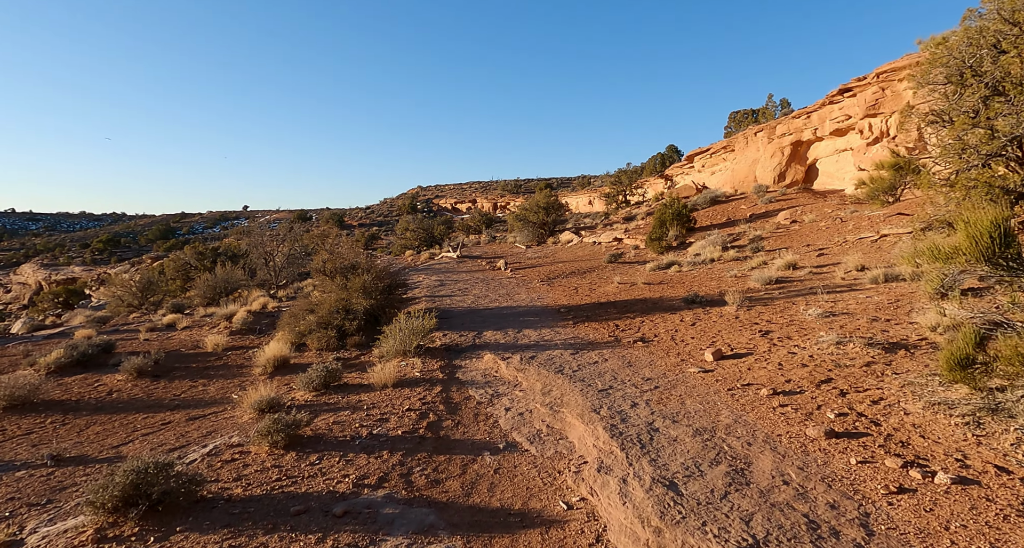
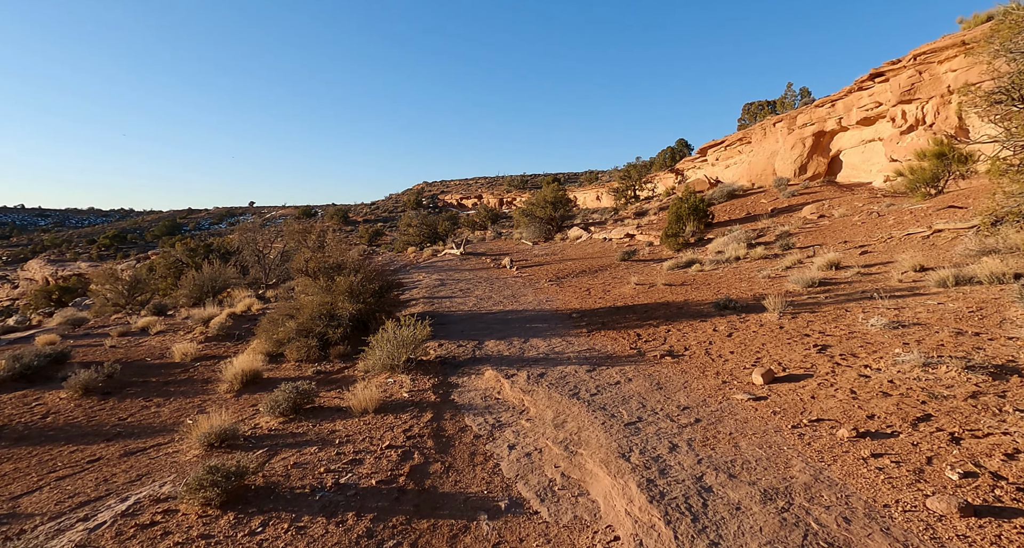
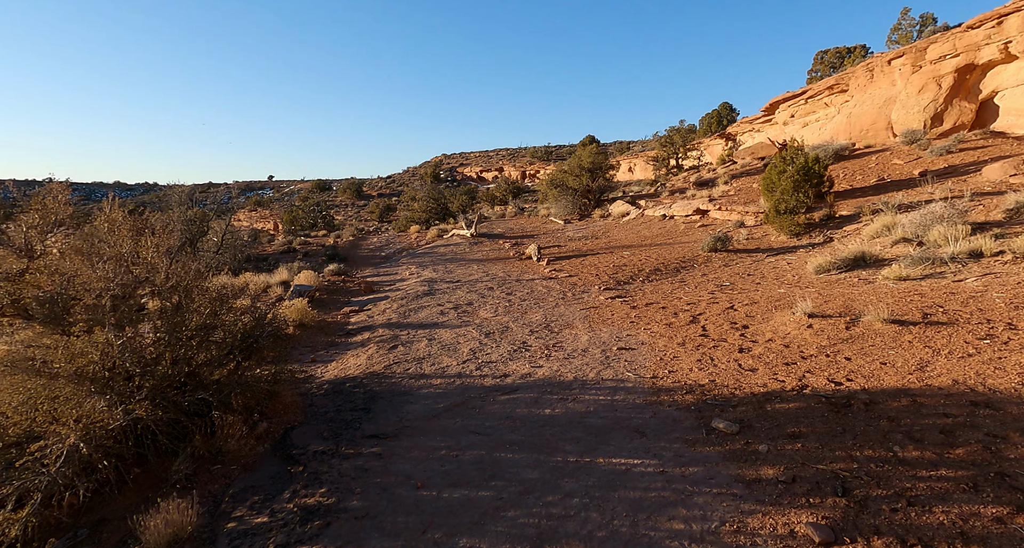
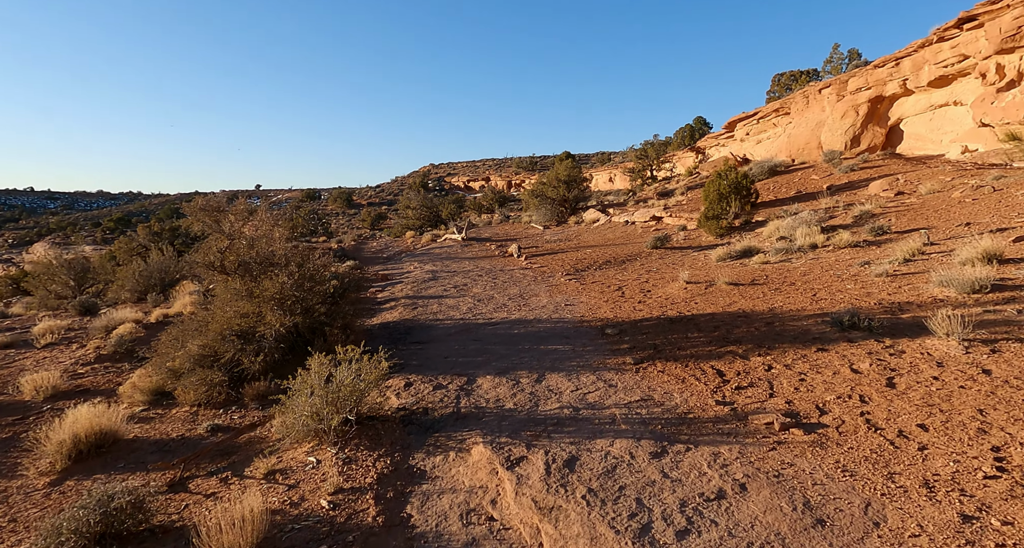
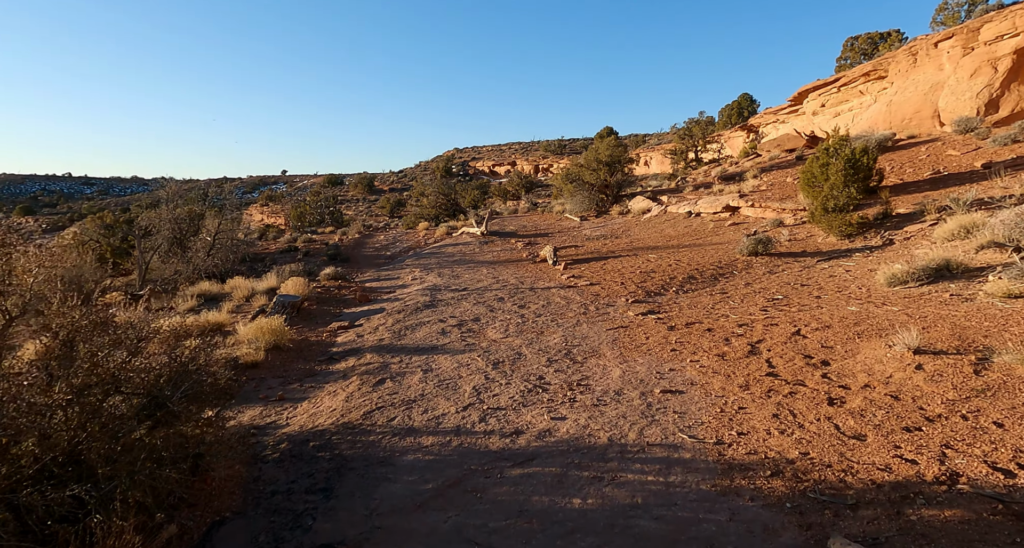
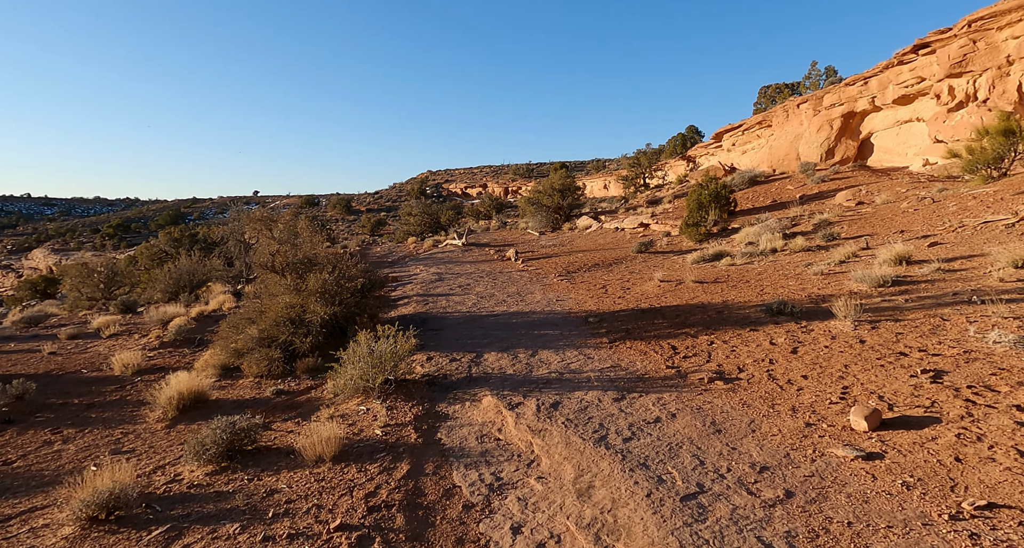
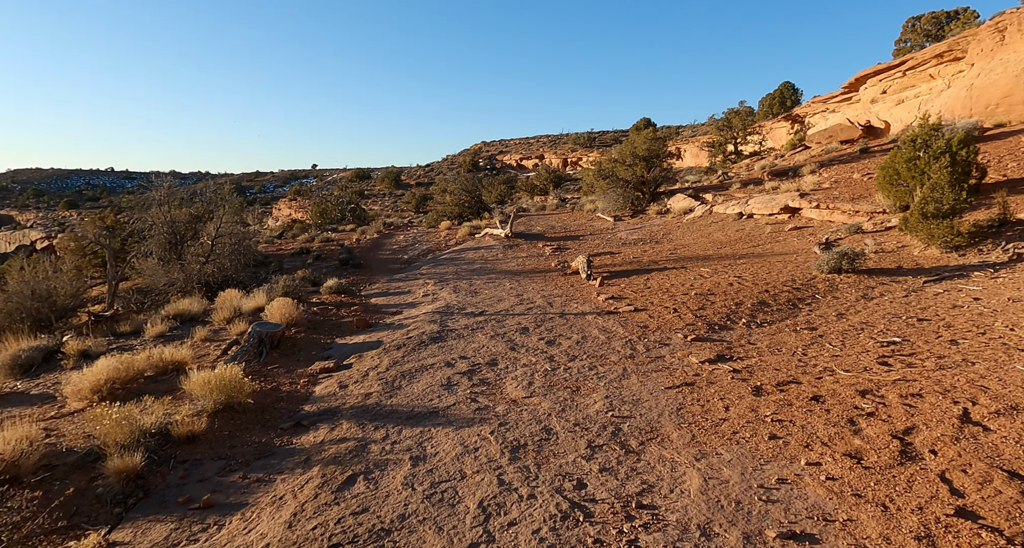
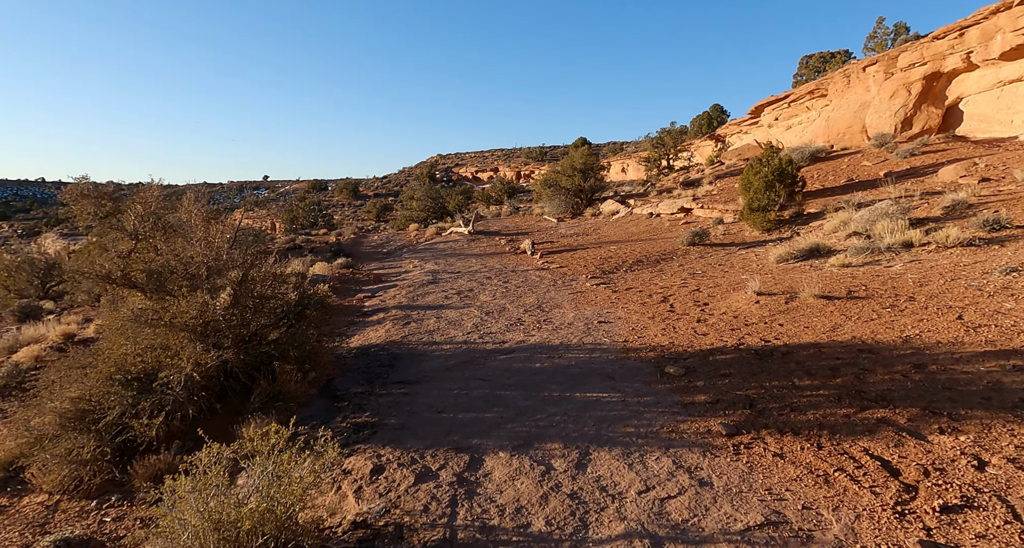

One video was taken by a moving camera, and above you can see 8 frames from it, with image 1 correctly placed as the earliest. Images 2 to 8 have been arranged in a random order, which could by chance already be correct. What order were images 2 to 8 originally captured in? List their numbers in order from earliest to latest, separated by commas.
2, 6, 4, 8, 3, 5, 7
